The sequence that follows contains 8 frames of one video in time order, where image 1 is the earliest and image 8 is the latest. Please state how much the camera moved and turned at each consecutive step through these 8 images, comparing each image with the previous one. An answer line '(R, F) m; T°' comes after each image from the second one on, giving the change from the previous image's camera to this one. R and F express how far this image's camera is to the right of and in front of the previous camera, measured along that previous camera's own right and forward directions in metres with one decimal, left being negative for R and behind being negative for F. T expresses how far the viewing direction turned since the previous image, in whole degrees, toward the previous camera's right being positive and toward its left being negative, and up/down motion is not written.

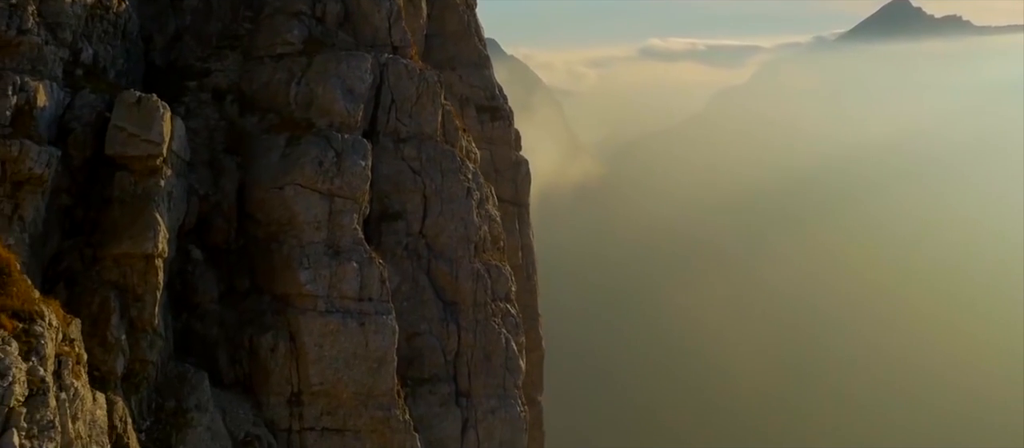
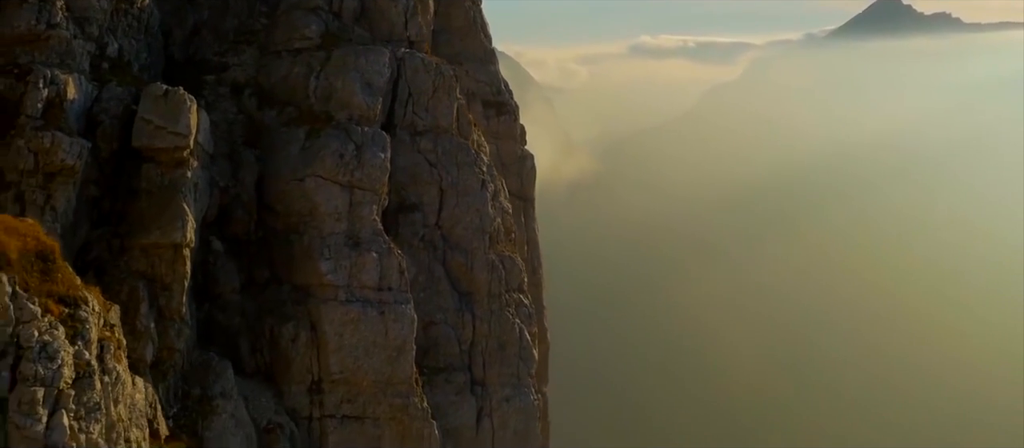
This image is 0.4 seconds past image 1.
(-0.9, -0.8) m; 0°
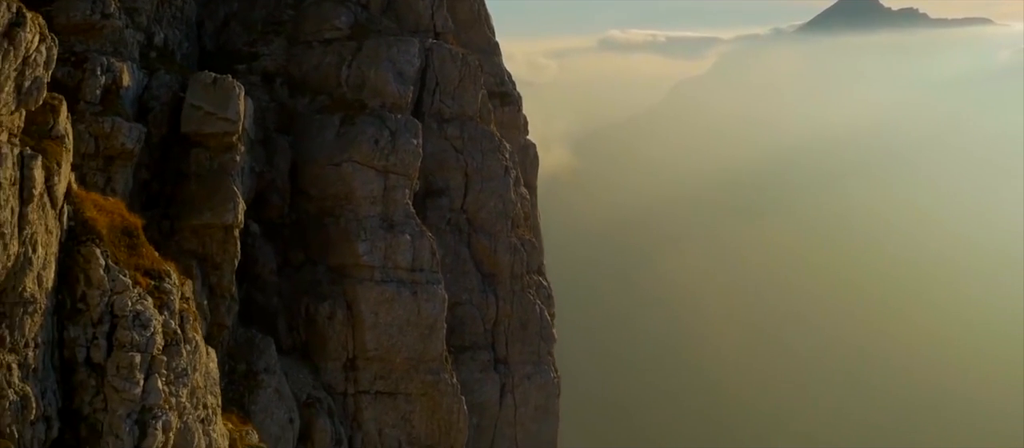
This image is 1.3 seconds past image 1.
(-2.0, -2.0) m; +1°
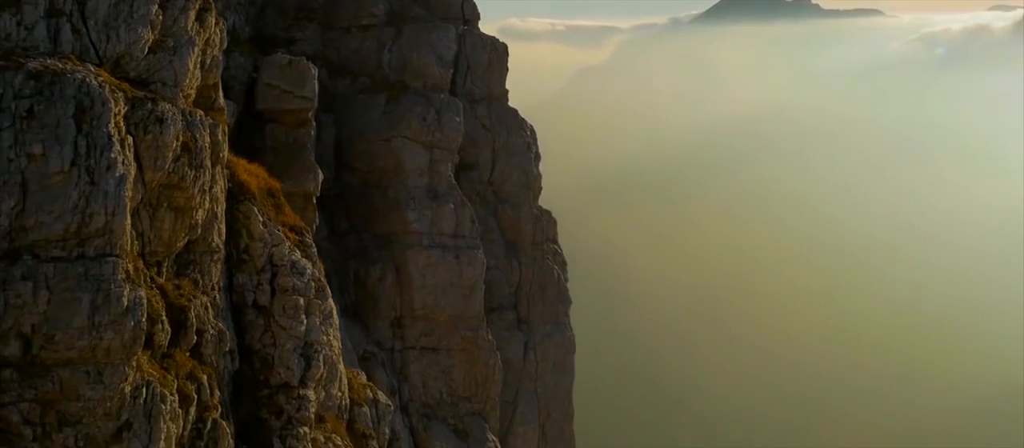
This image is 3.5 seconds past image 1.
(-5.1, -4.5) m; +4°
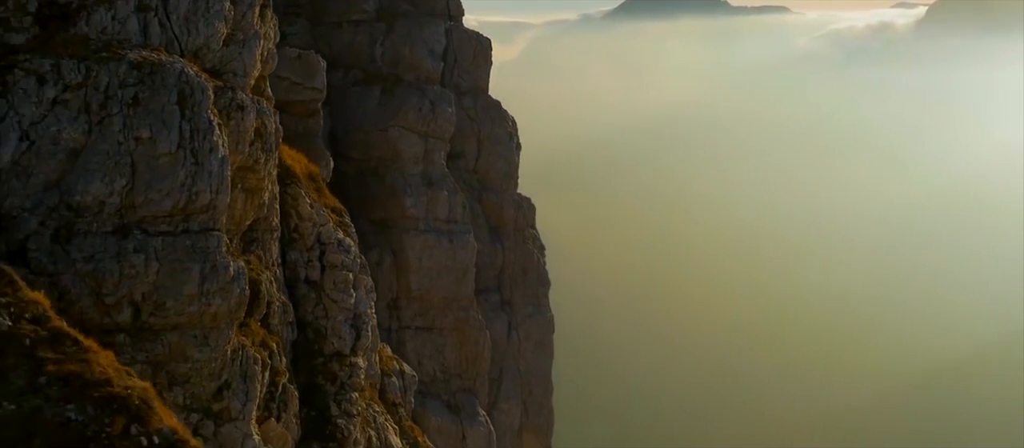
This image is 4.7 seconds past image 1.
(-3.1, -2.7) m; +4°
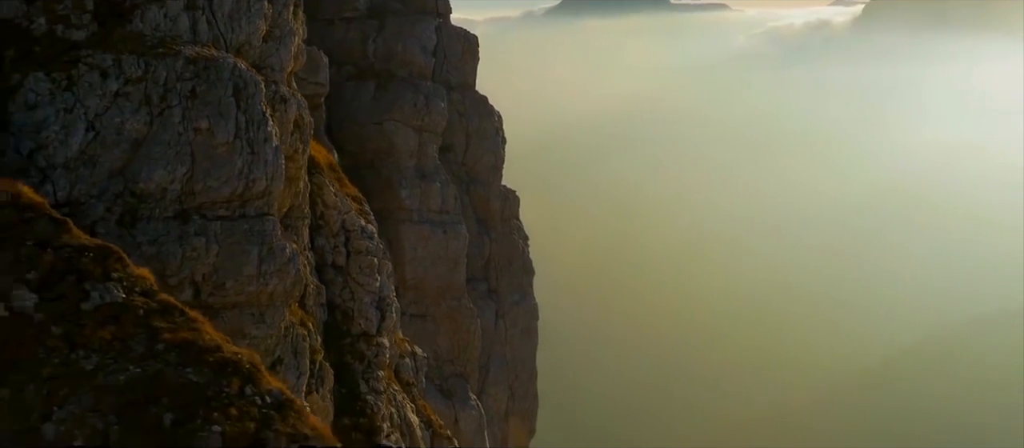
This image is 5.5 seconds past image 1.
(-2.0, -2.0) m; +2°
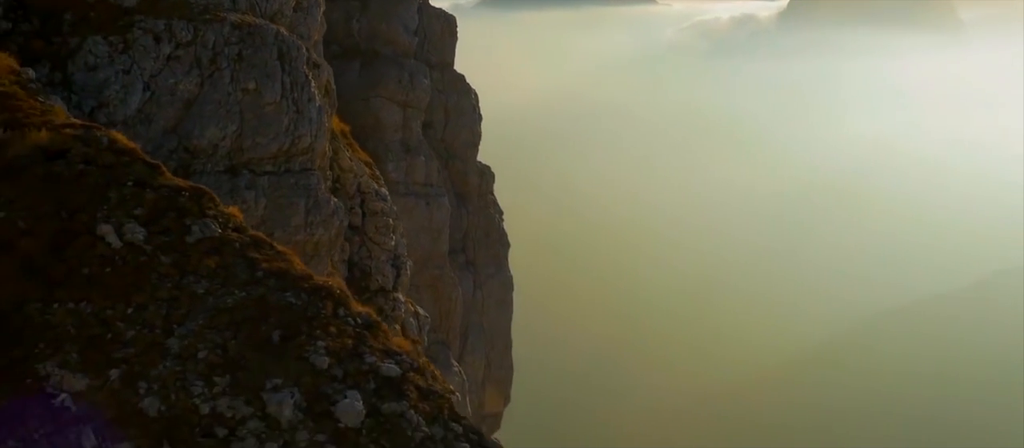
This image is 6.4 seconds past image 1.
(-2.3, -2.3) m; +3°
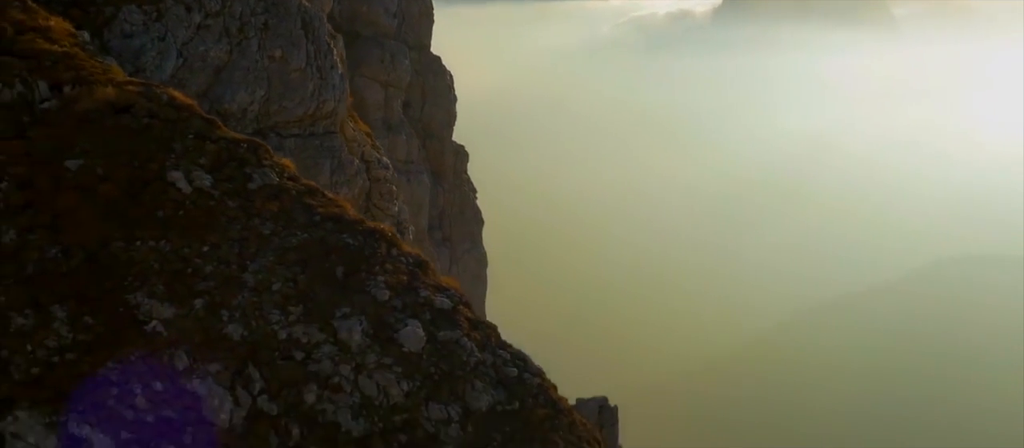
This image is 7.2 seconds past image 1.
(-1.8, -2.0) m; +3°
